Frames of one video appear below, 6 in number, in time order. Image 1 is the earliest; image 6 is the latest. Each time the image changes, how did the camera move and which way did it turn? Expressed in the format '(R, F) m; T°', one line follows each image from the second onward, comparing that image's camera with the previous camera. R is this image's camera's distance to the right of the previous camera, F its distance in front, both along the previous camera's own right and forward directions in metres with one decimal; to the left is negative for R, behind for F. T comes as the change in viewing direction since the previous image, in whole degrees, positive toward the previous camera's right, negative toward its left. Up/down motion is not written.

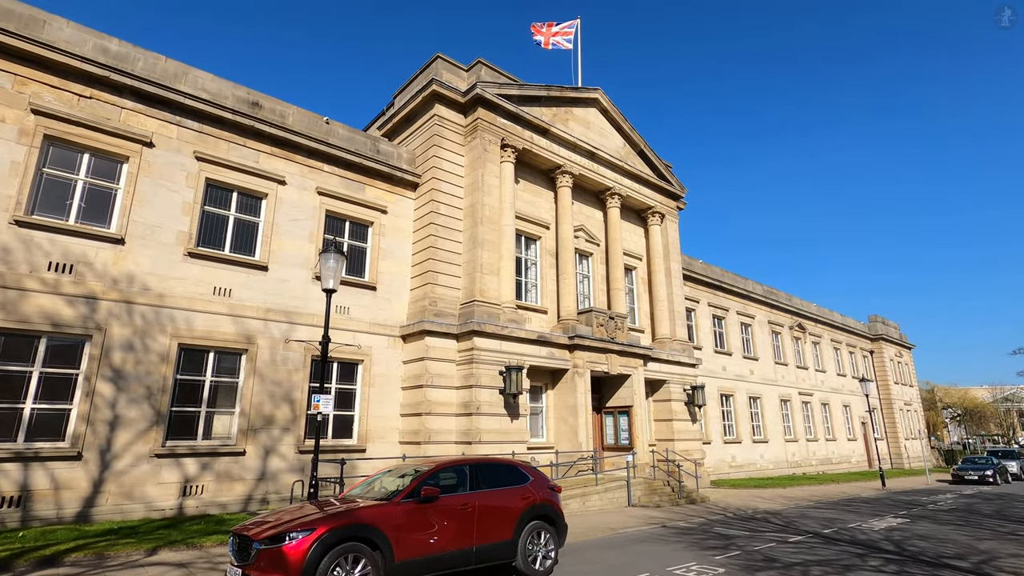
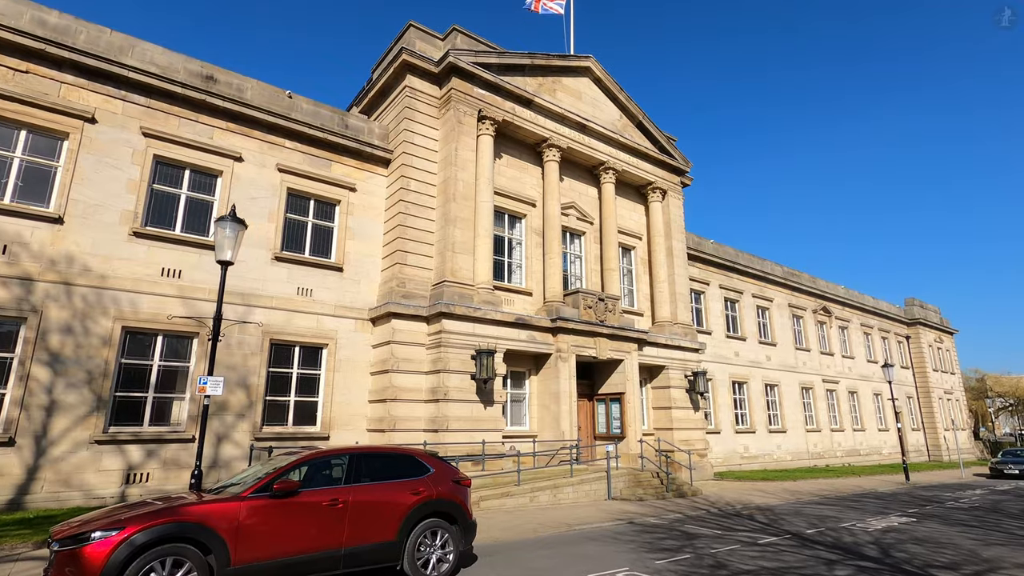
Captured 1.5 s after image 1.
(+1.6, +1.0) m; -3°
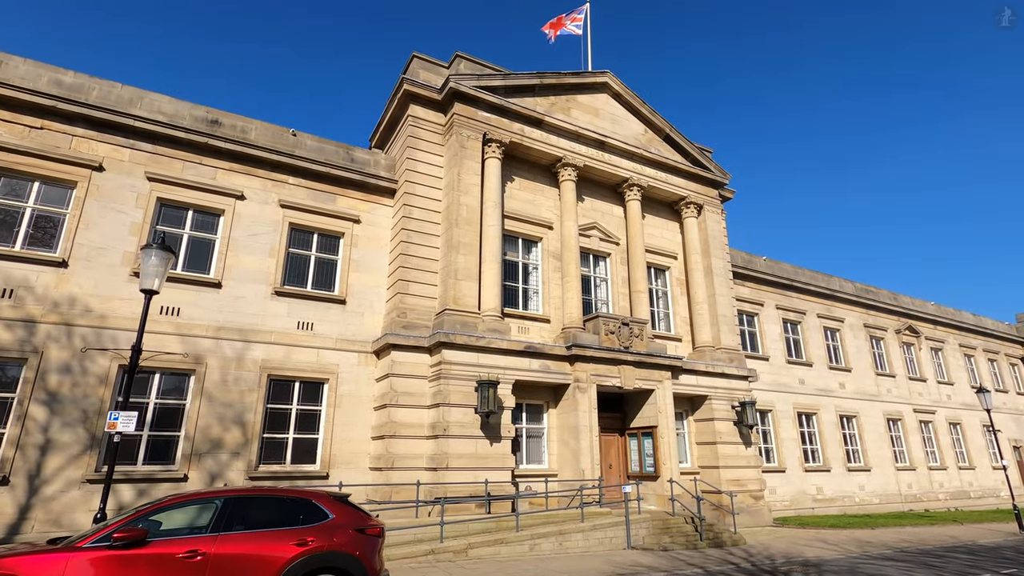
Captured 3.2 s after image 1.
(+1.7, +1.0) m; -8°
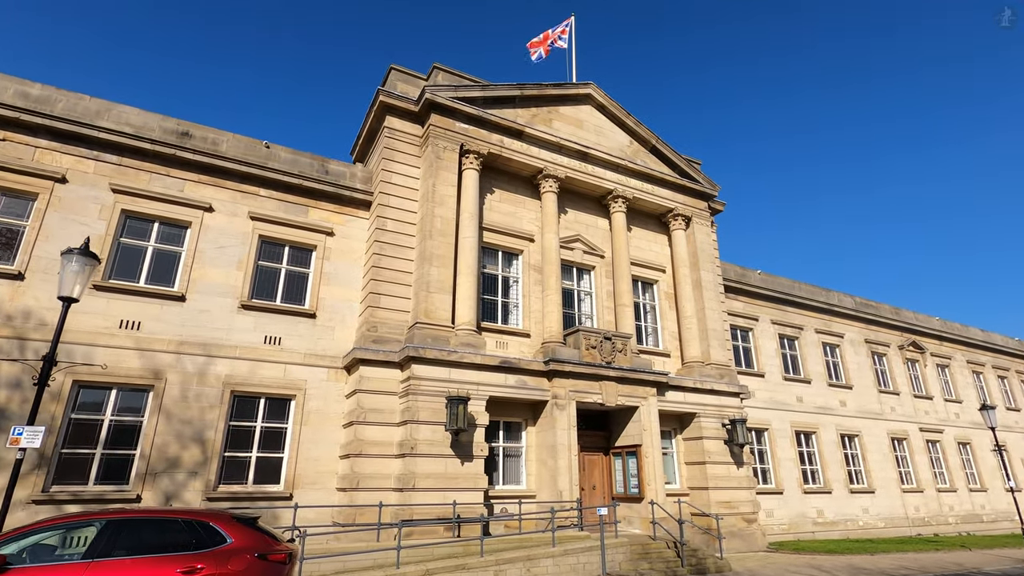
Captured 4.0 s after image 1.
(+0.9, +0.4) m; -1°
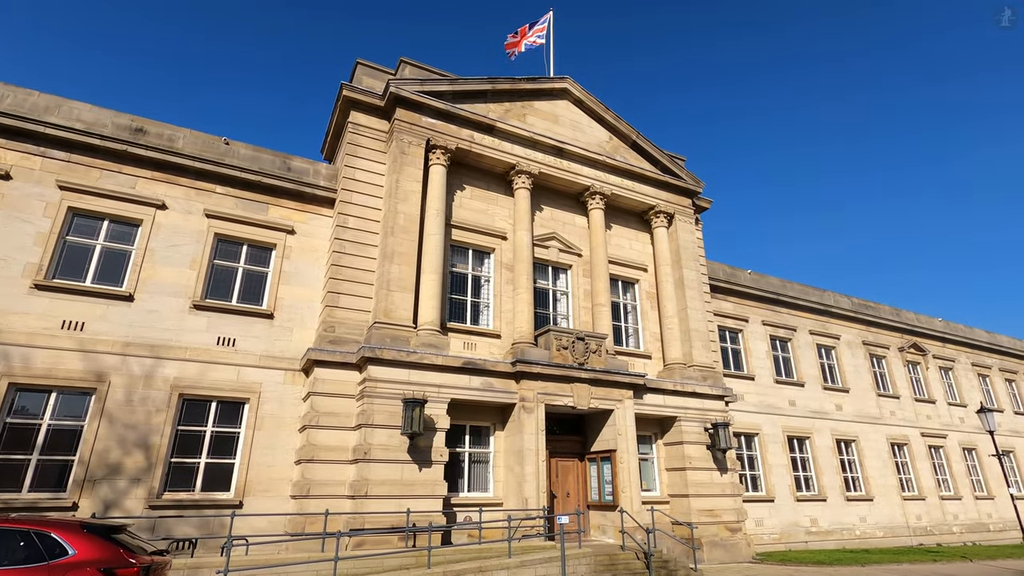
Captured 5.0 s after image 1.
(+1.1, +0.6) m; -1°
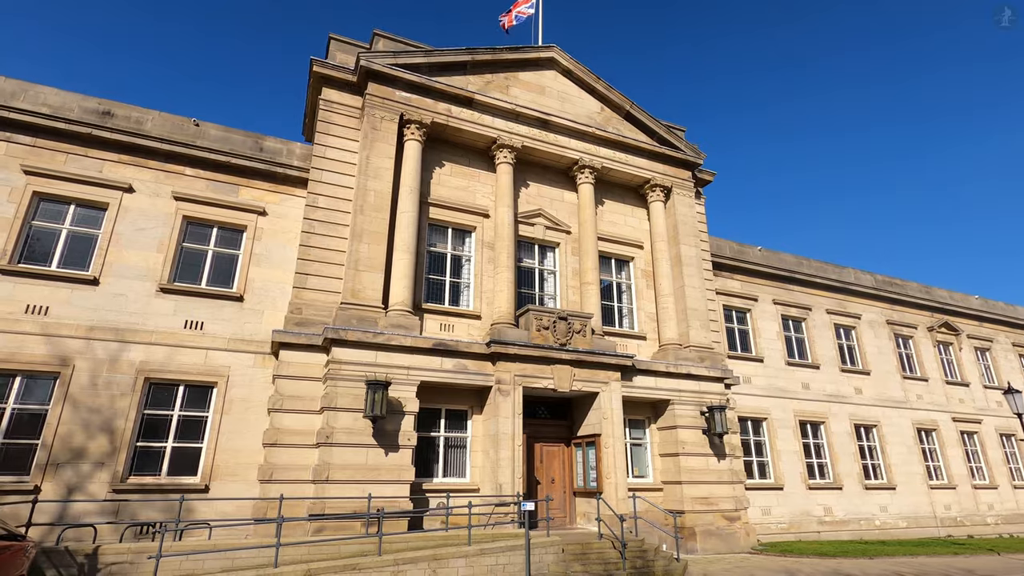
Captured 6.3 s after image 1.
(+1.4, +0.7) m; -3°
